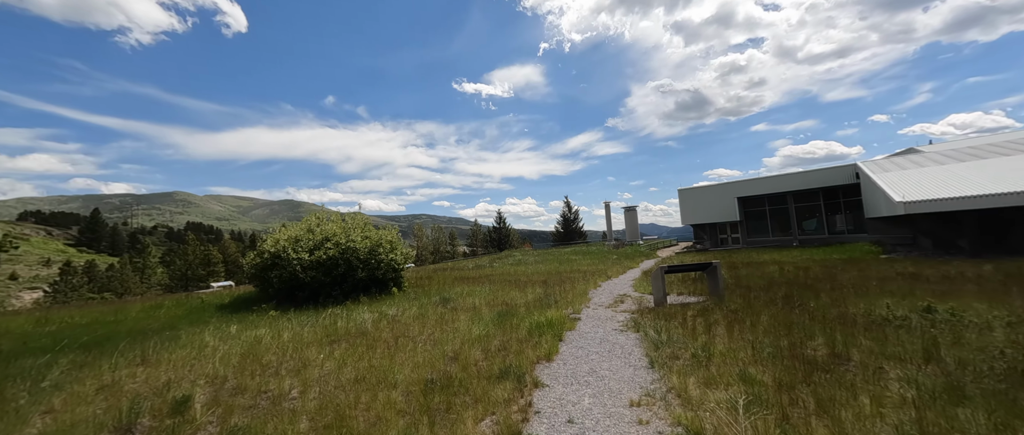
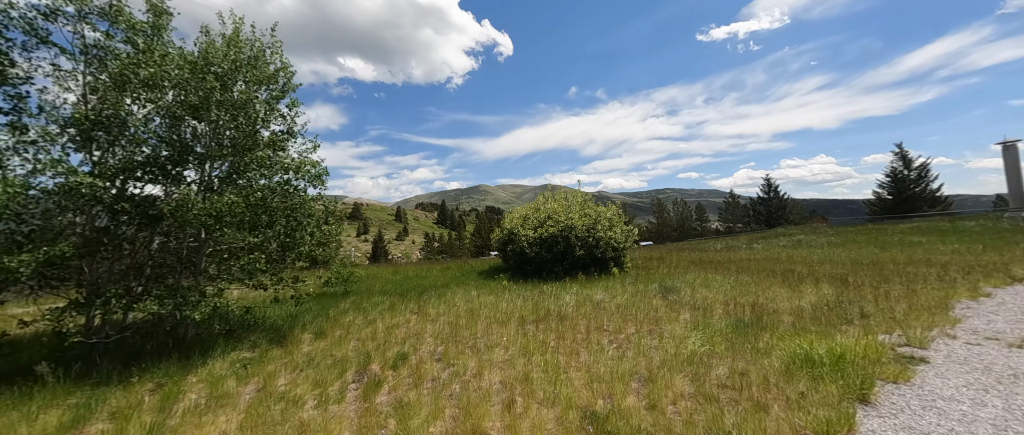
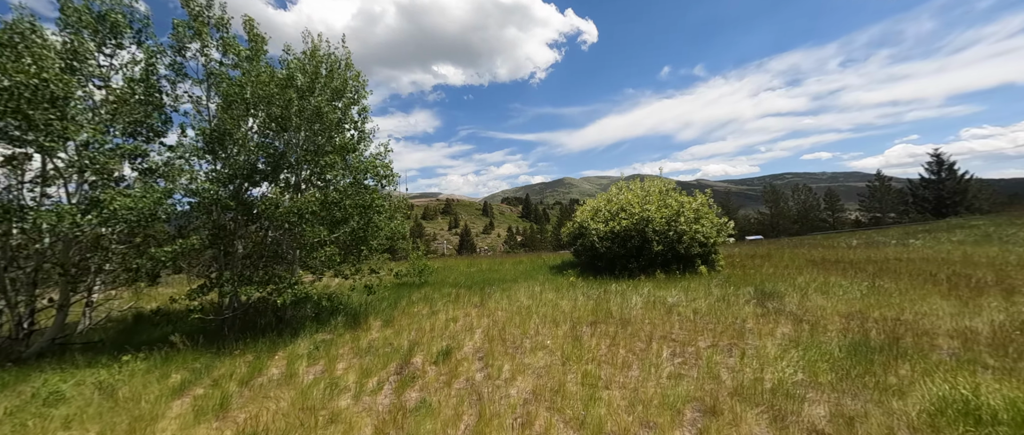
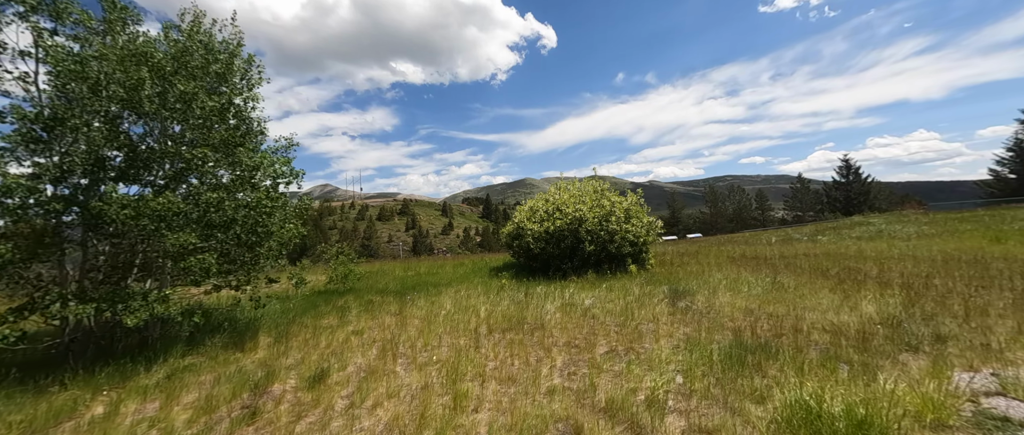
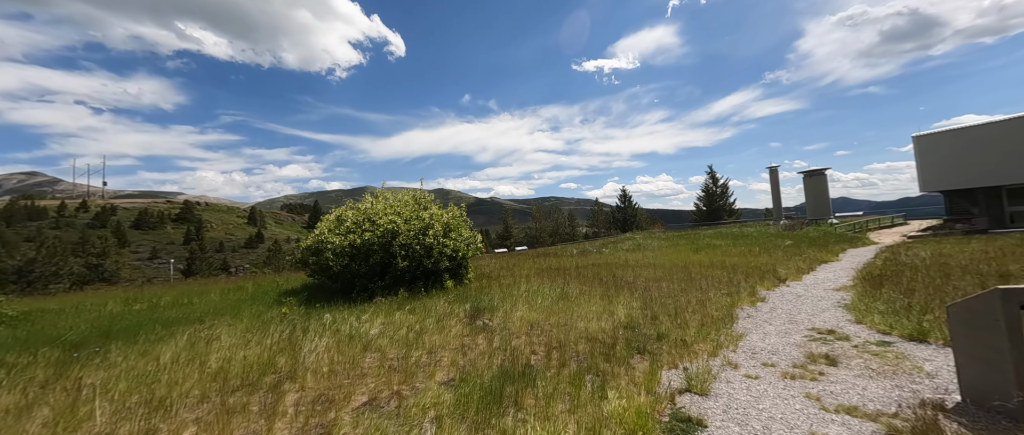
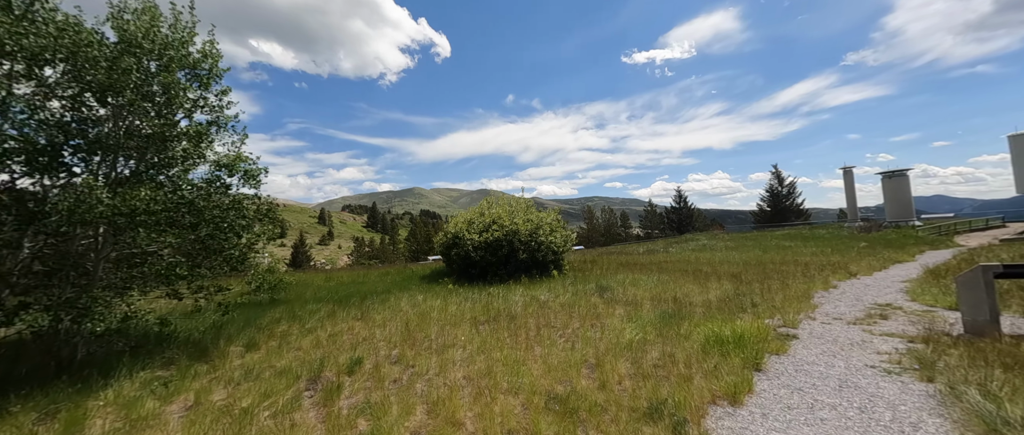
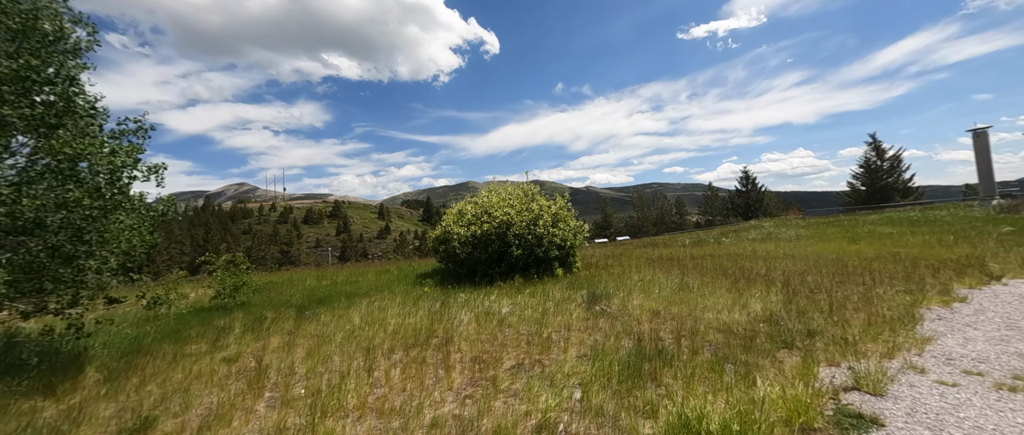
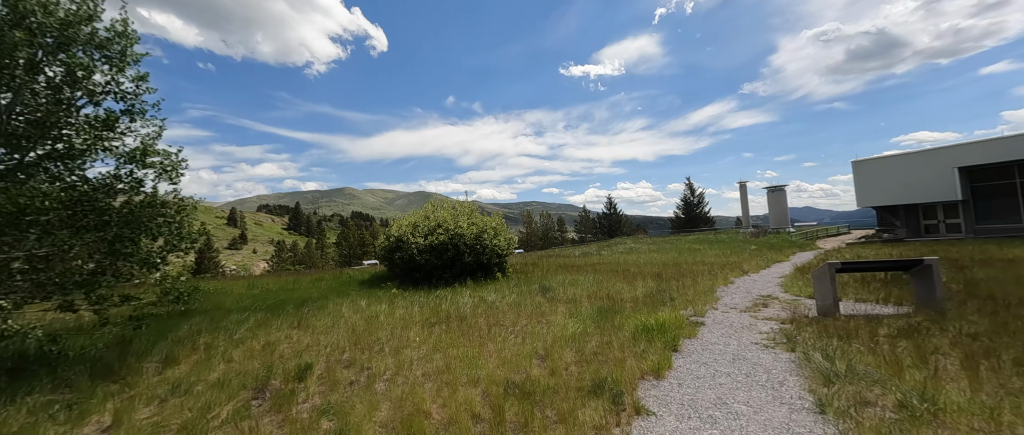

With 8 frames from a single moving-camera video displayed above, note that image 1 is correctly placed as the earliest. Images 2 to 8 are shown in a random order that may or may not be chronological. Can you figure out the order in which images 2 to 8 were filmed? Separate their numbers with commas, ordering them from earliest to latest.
8, 6, 2, 3, 4, 7, 5
